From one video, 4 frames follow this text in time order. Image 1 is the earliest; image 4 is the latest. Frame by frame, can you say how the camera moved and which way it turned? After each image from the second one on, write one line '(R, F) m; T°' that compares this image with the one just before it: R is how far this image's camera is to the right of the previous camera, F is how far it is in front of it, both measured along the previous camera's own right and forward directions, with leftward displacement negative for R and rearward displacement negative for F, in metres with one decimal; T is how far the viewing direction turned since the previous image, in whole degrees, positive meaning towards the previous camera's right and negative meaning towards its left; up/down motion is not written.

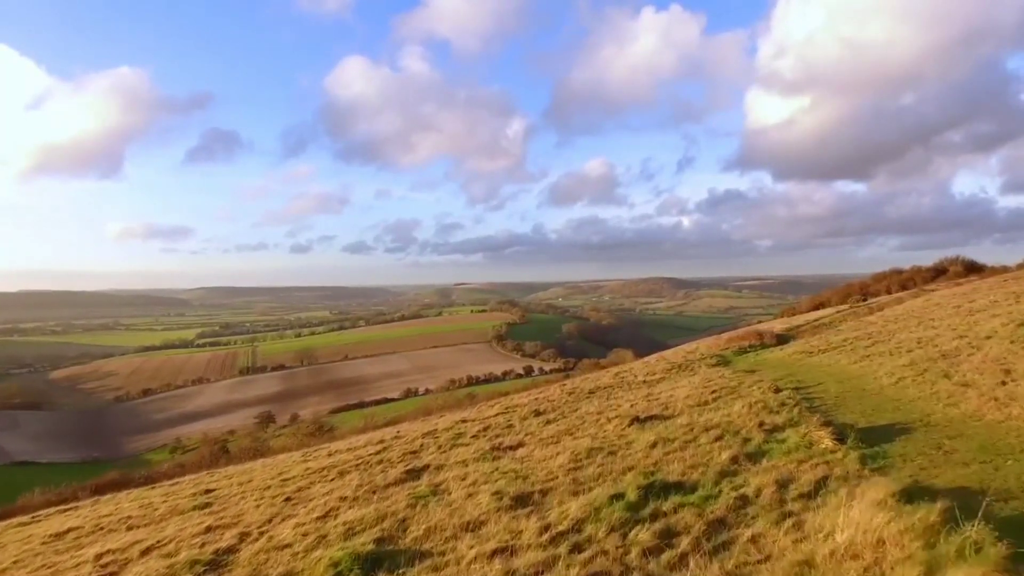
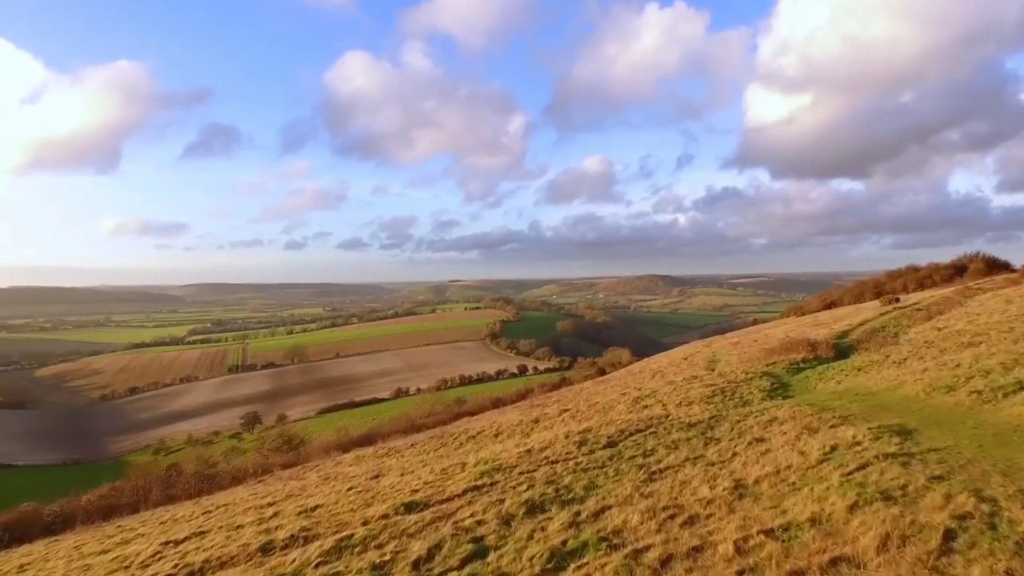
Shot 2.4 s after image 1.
(+0.2, +4.3) m; +1°
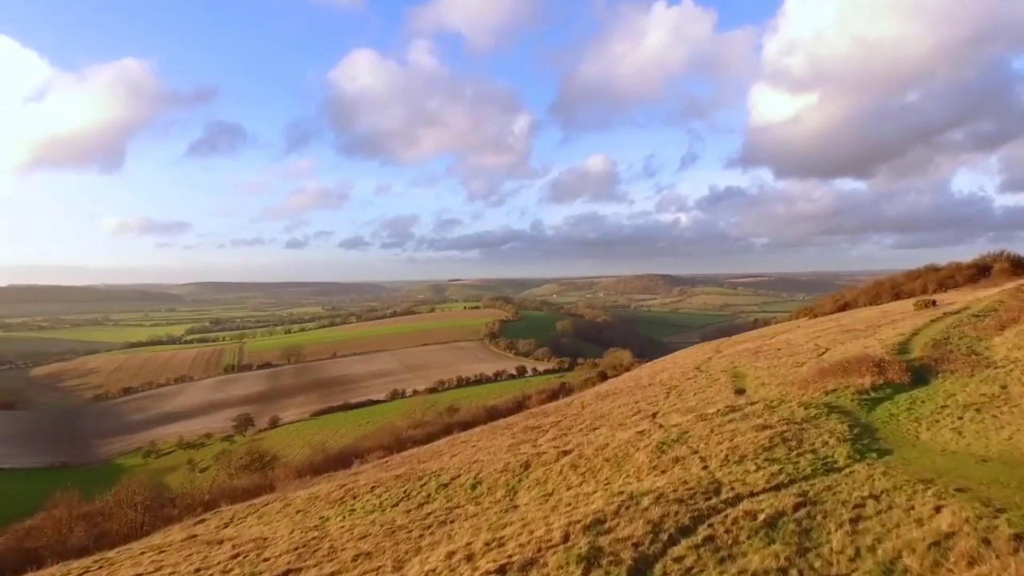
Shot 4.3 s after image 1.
(+0.4, +3.6) m; 0°
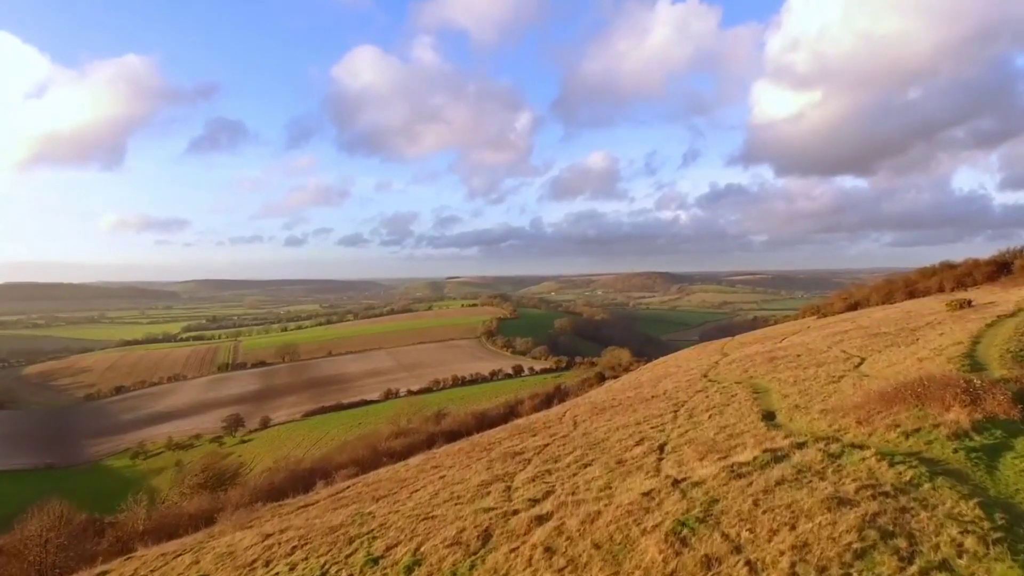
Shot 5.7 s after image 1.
(+0.7, +3.5) m; 0°
